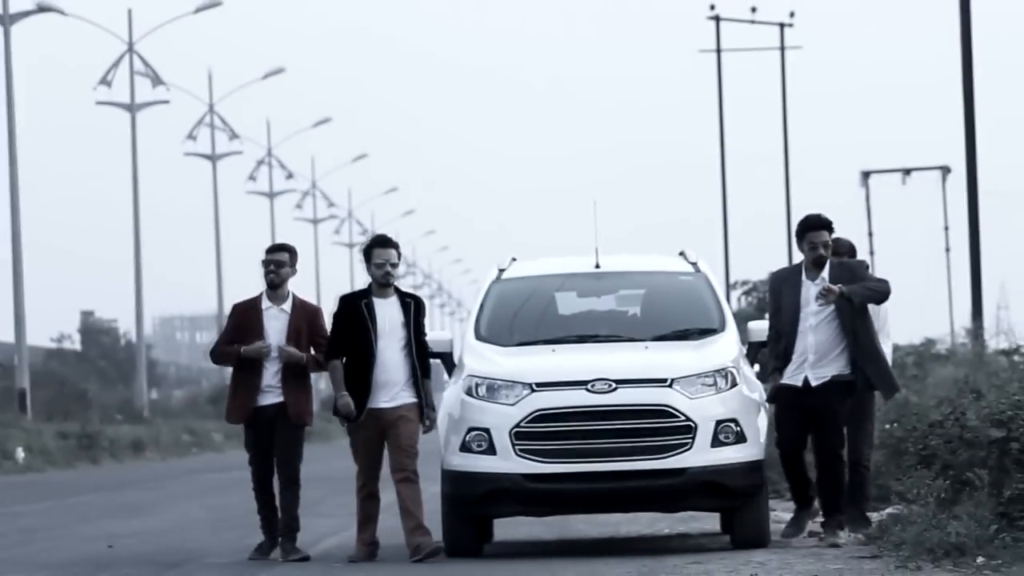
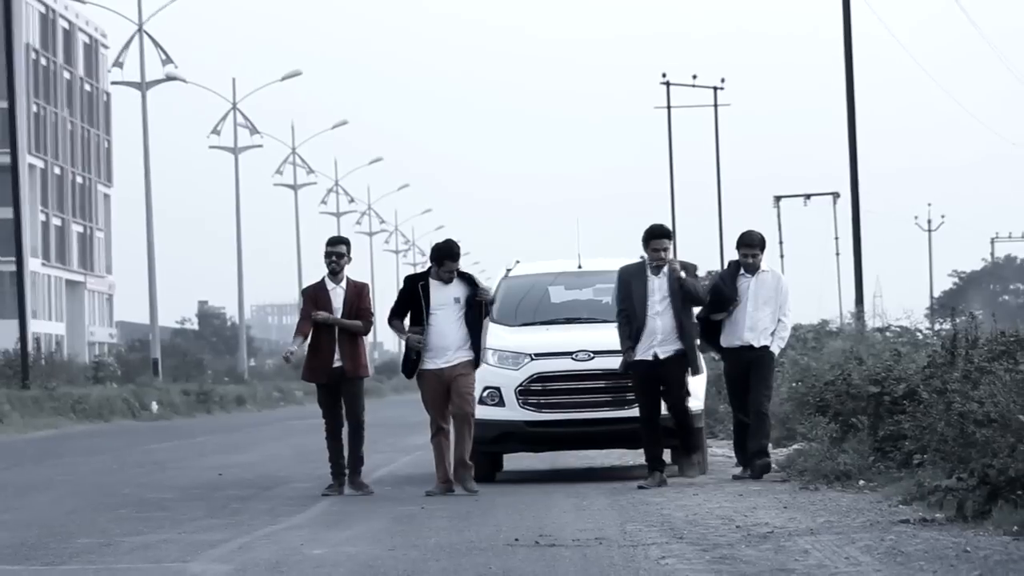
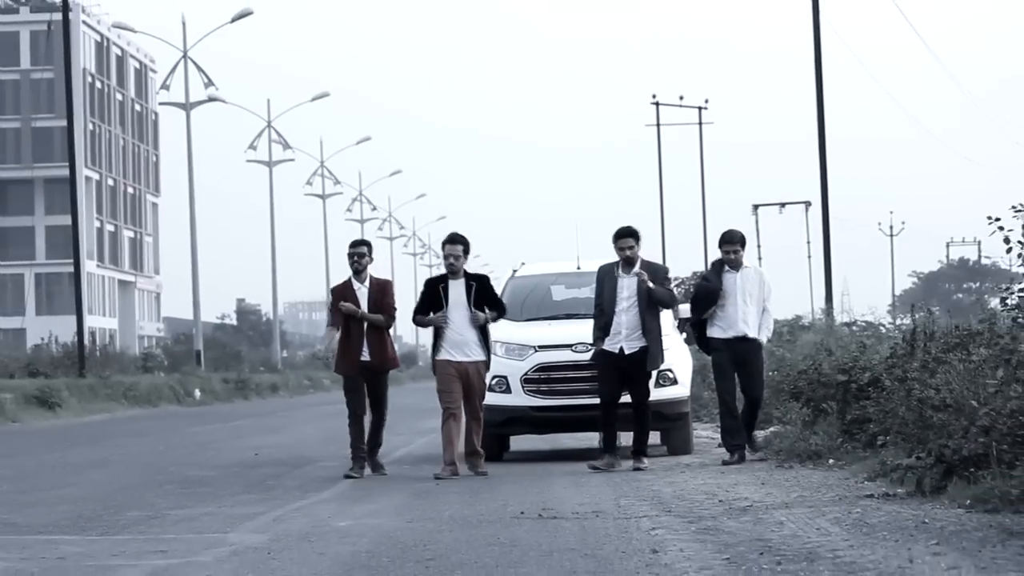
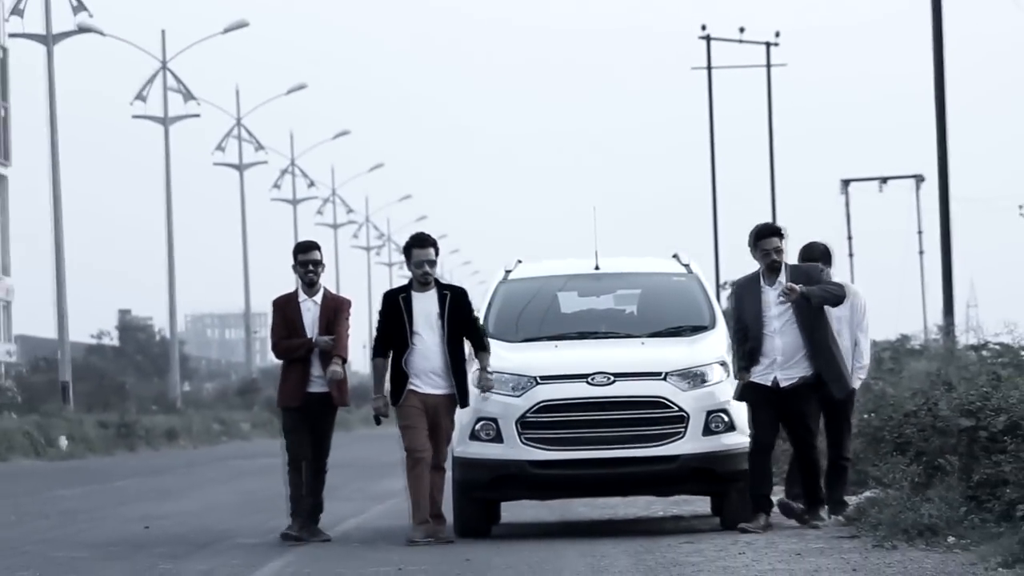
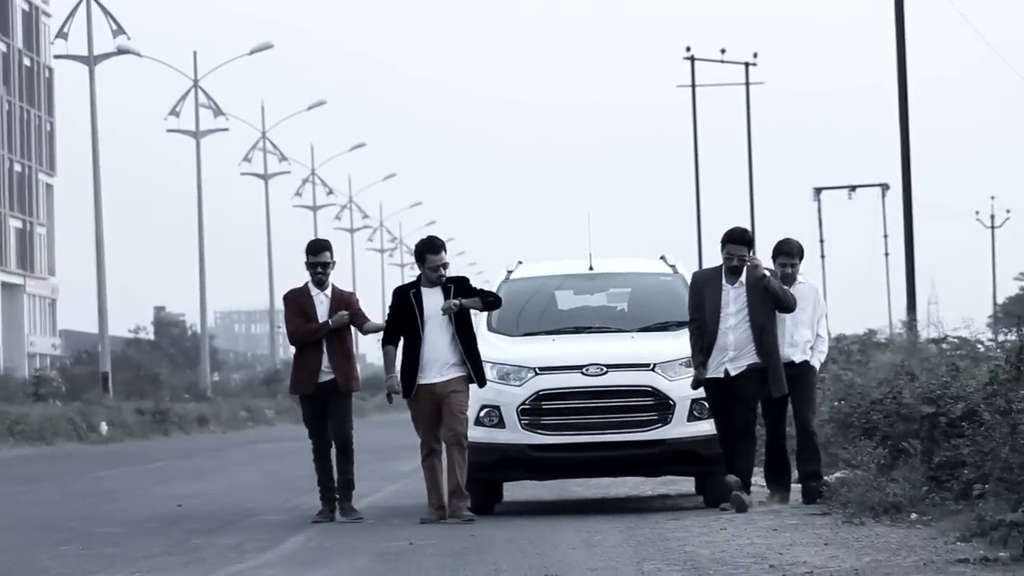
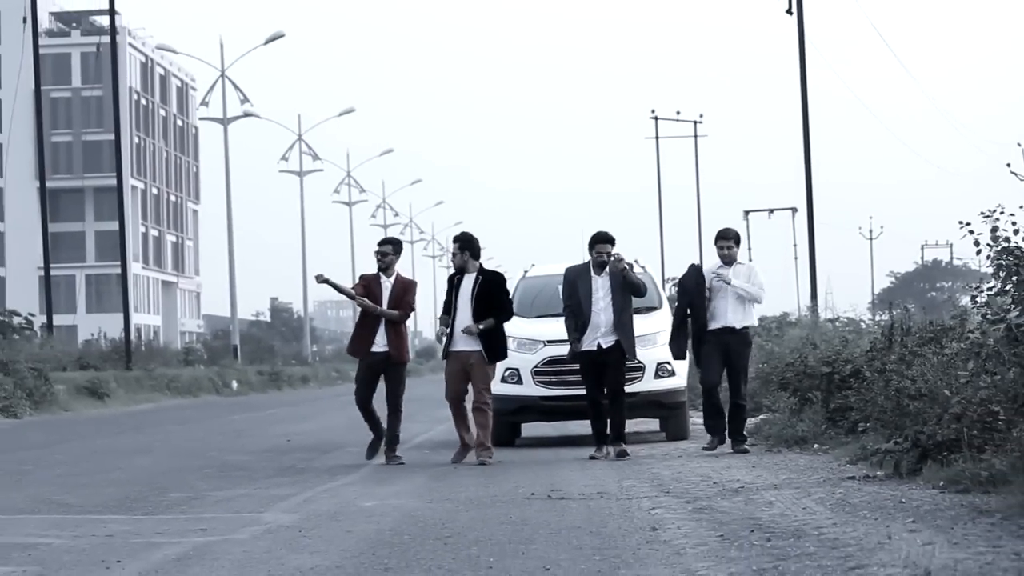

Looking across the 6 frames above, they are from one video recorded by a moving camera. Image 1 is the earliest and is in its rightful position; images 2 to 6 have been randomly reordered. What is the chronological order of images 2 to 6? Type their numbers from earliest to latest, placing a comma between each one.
4, 5, 2, 3, 6
